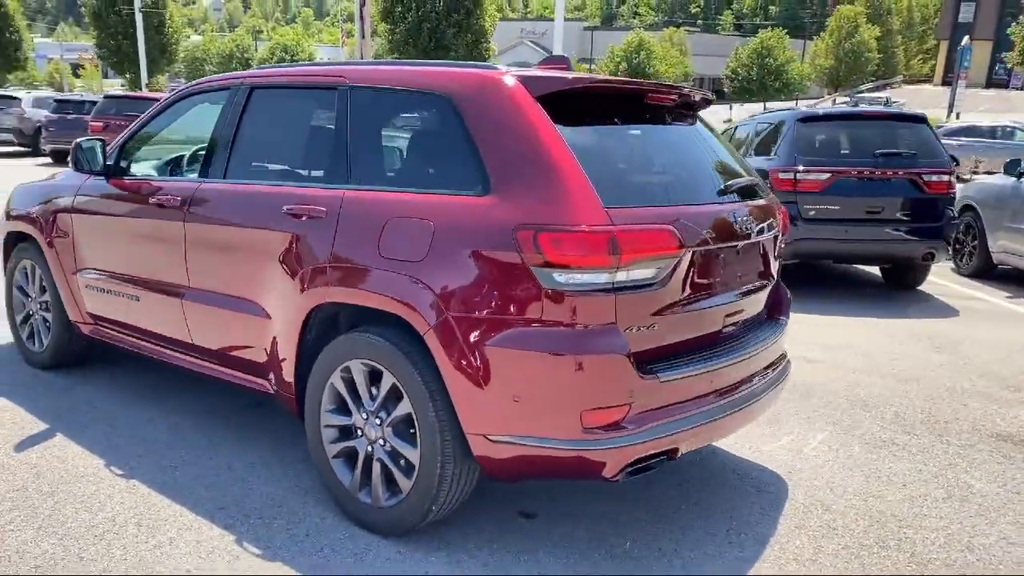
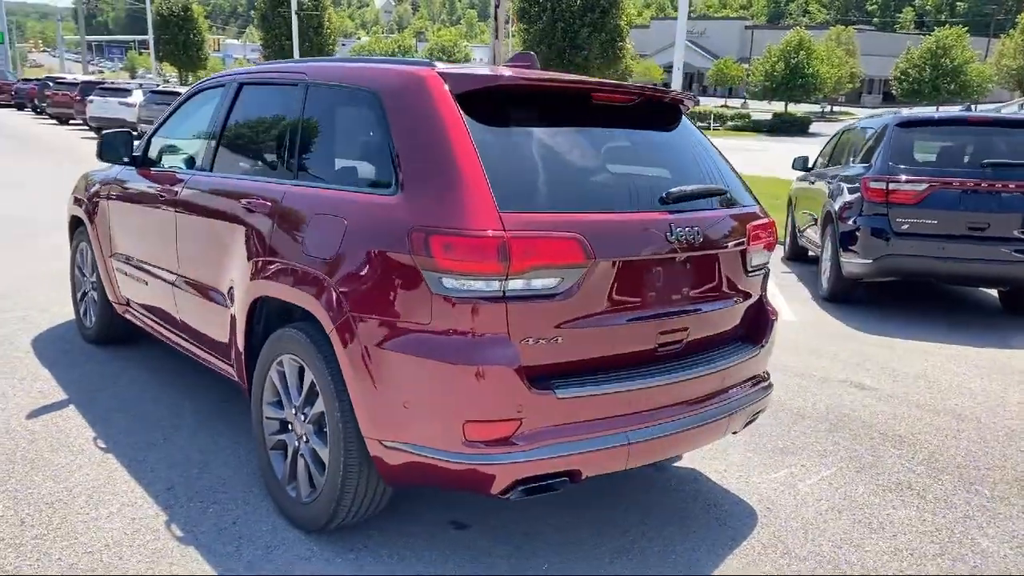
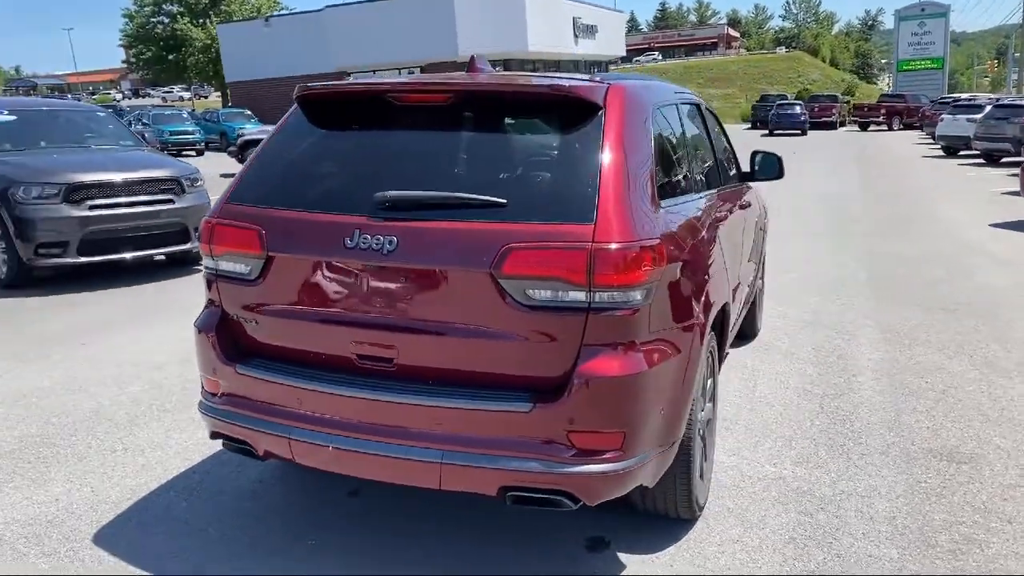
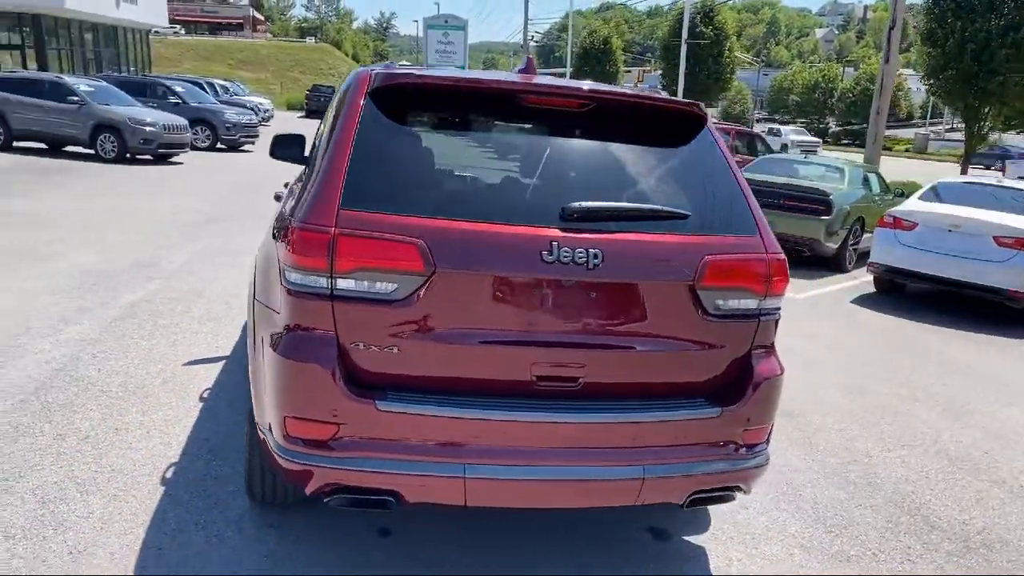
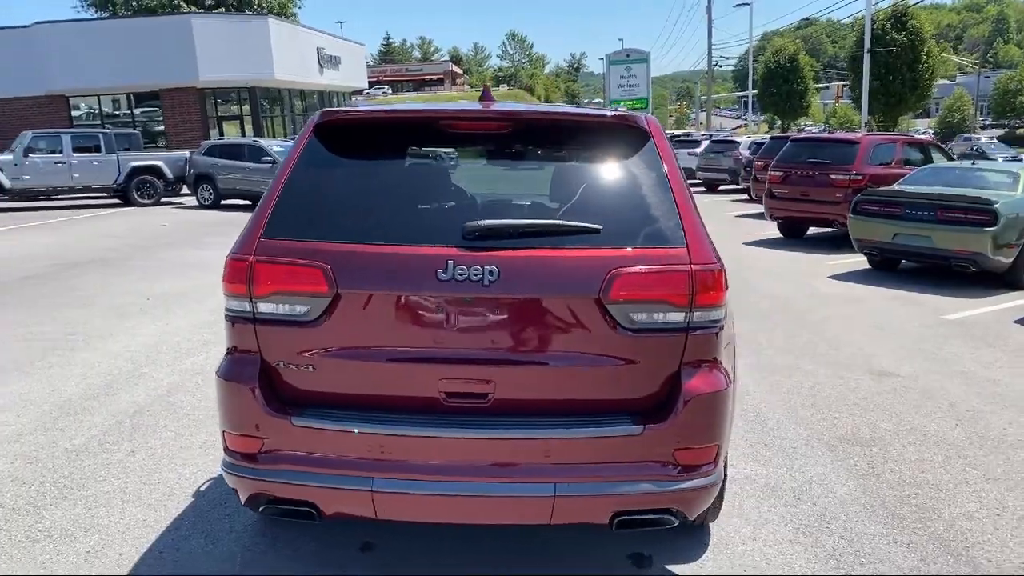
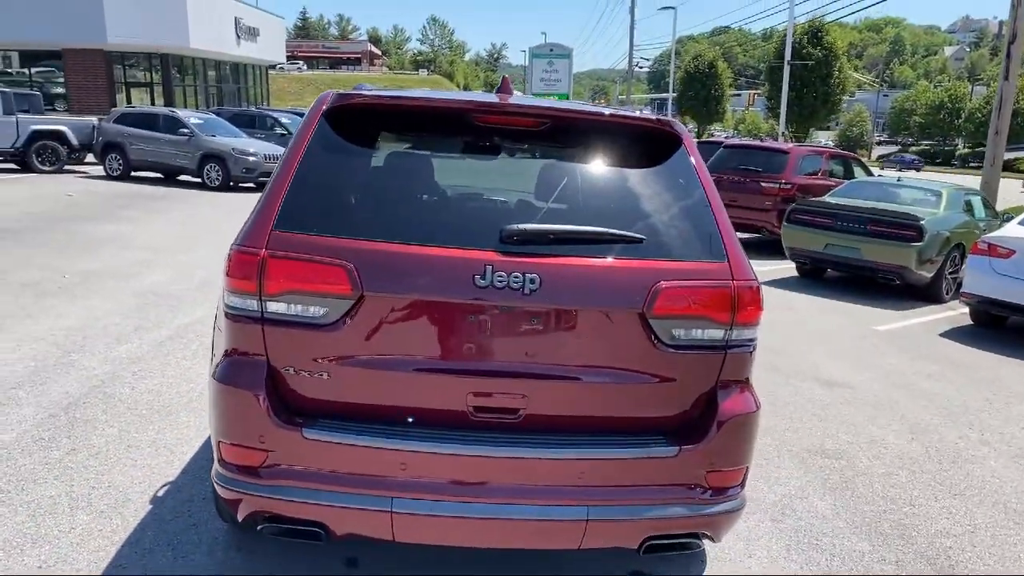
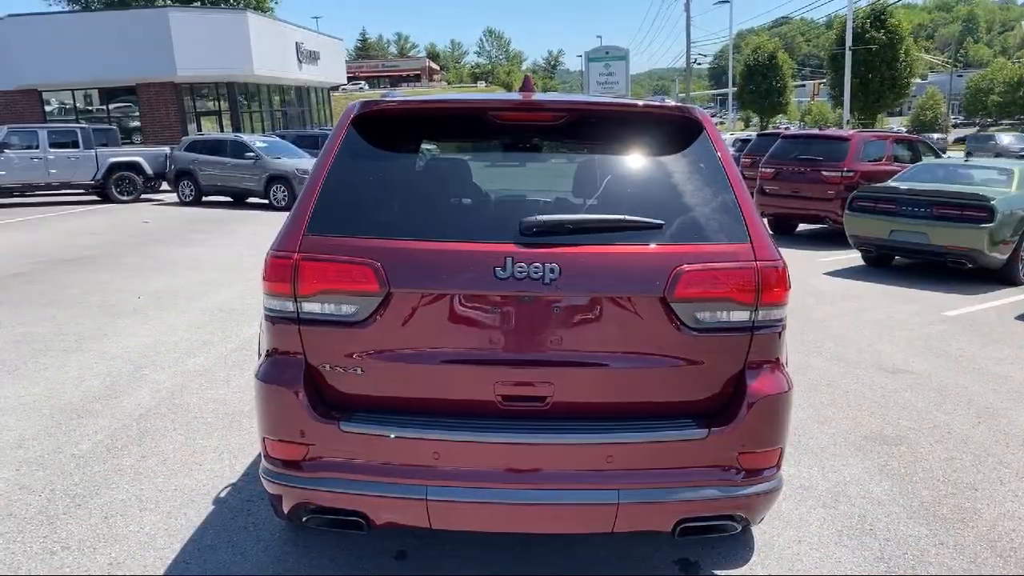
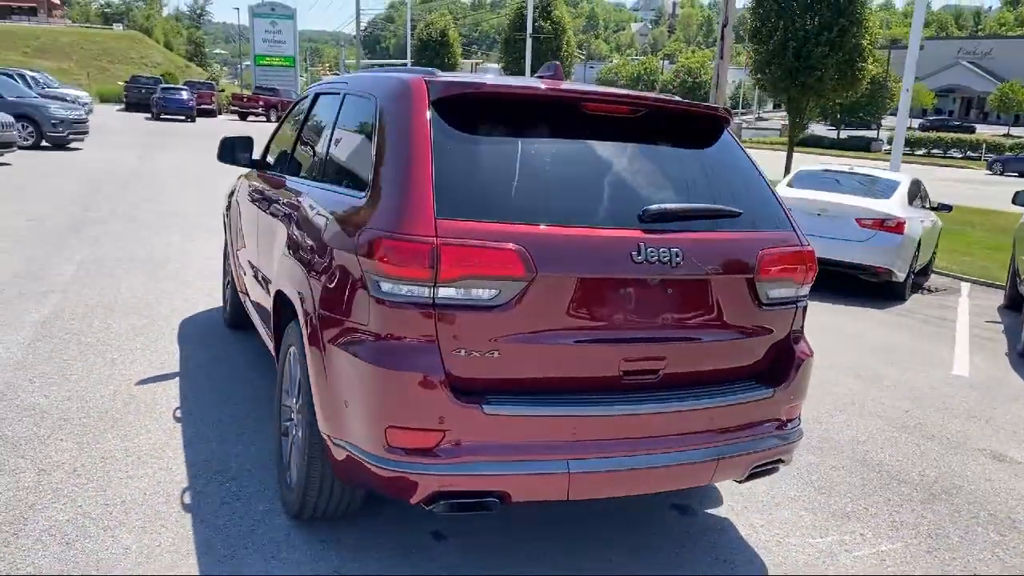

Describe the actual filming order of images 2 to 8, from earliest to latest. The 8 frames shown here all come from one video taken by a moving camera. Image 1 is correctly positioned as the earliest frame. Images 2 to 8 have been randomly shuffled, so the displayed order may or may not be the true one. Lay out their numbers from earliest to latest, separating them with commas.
2, 8, 4, 6, 7, 5, 3
